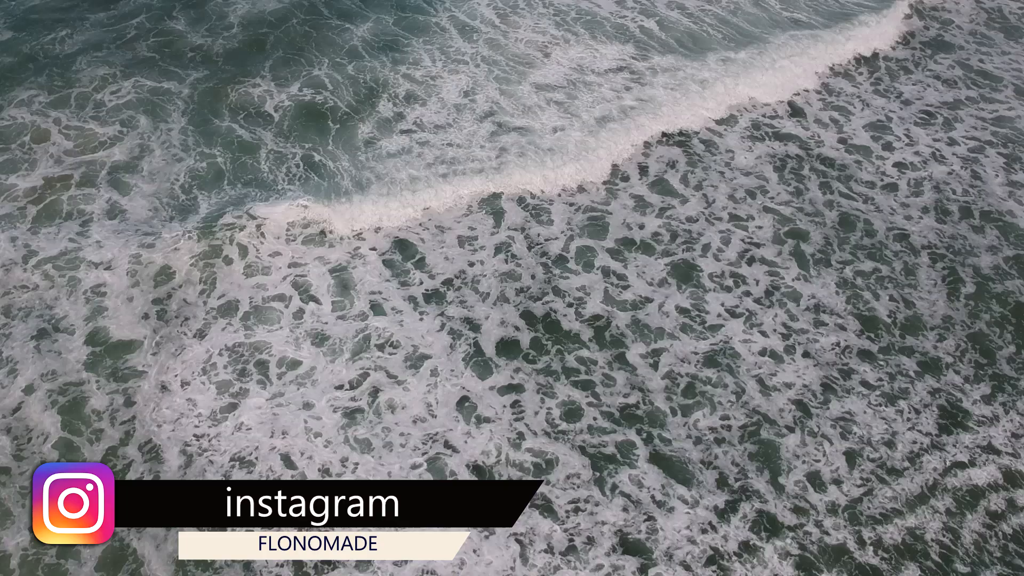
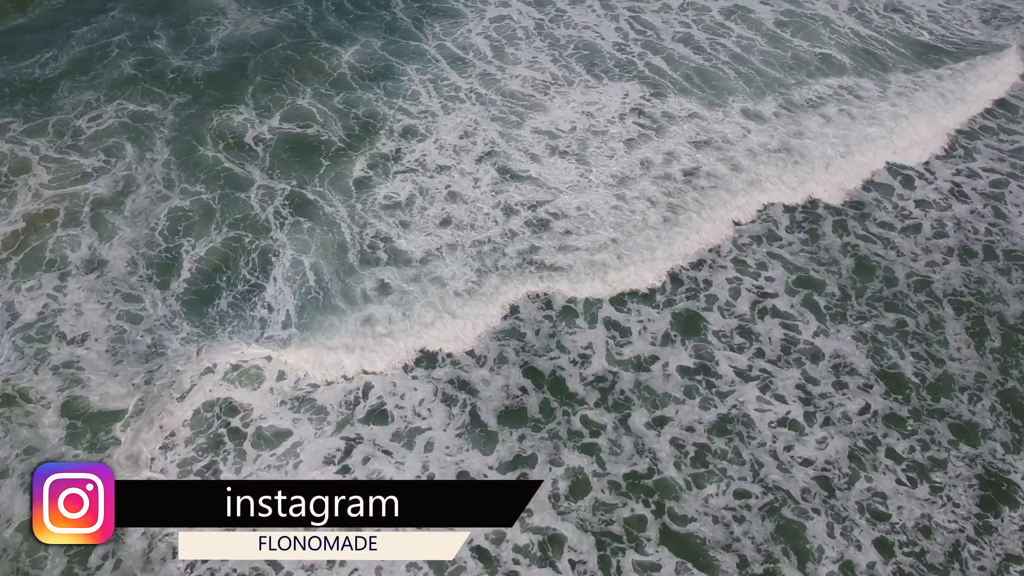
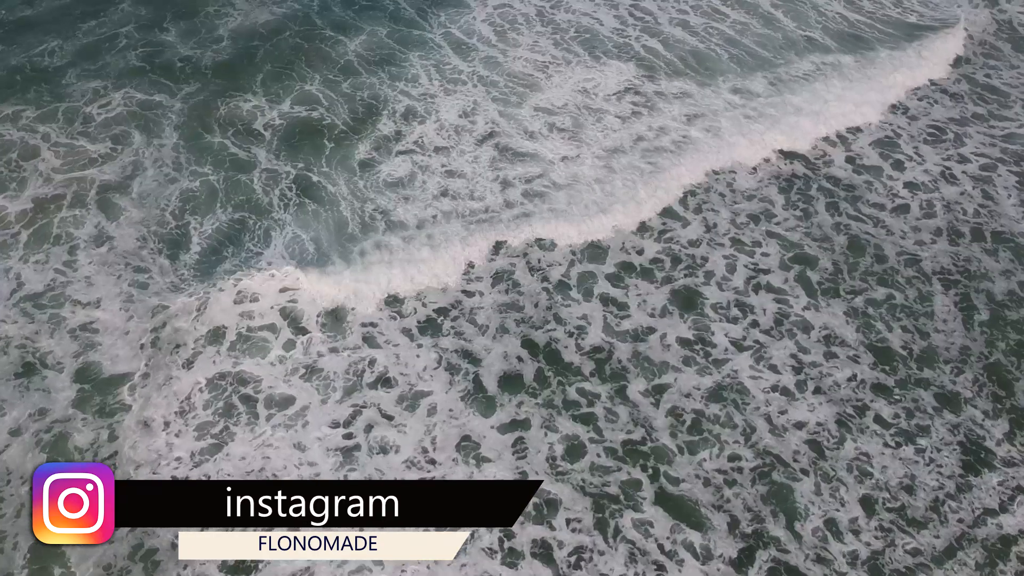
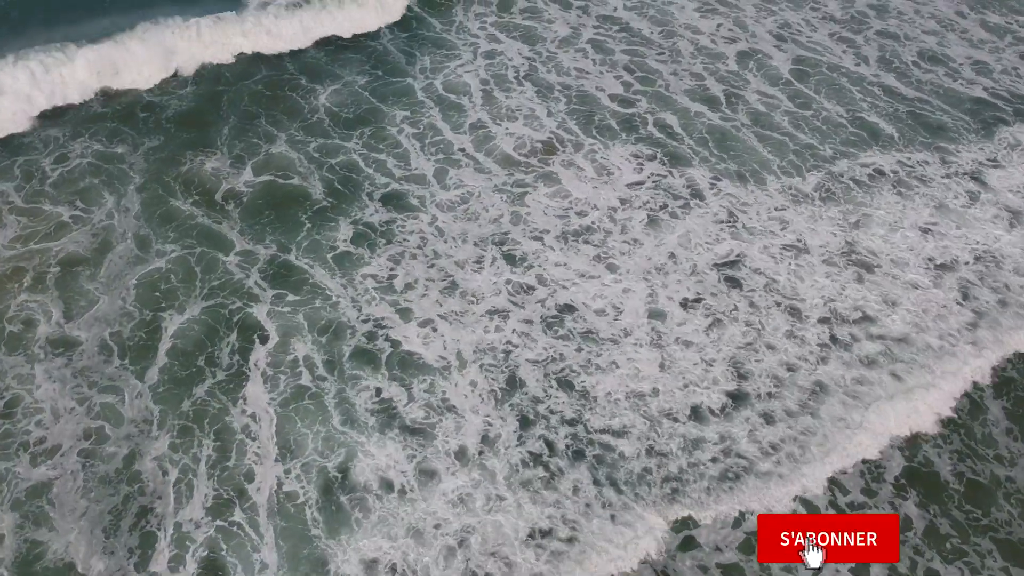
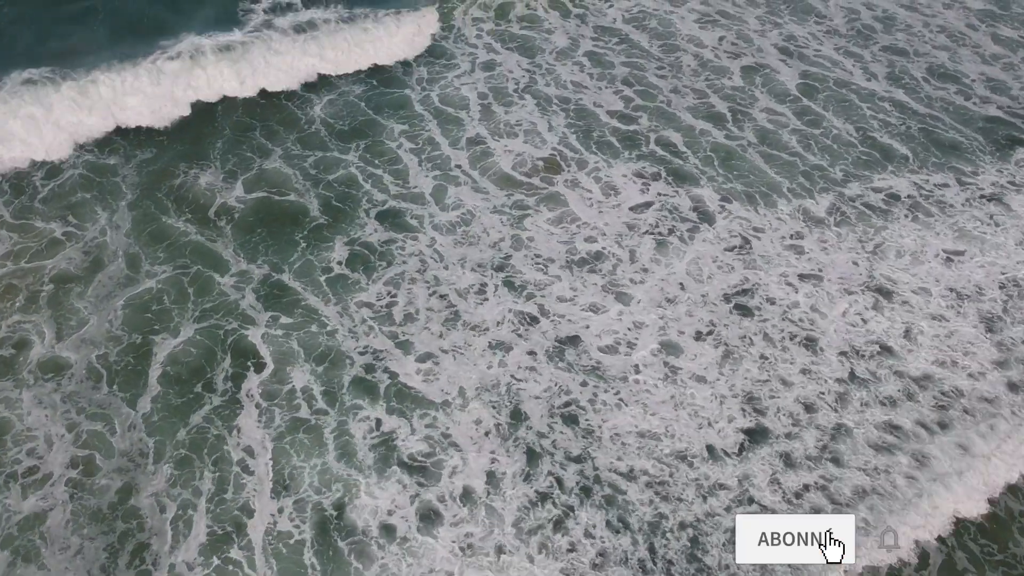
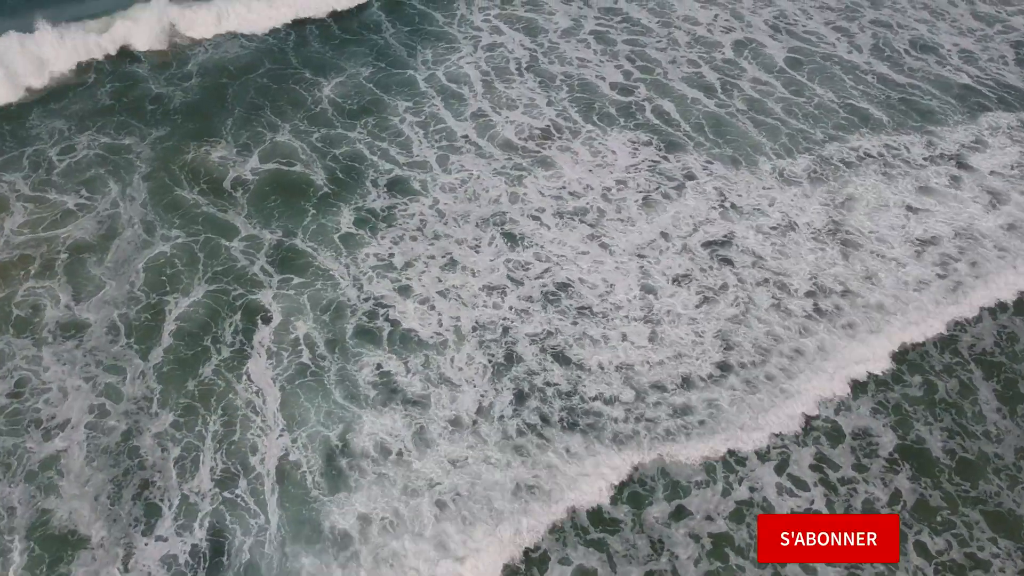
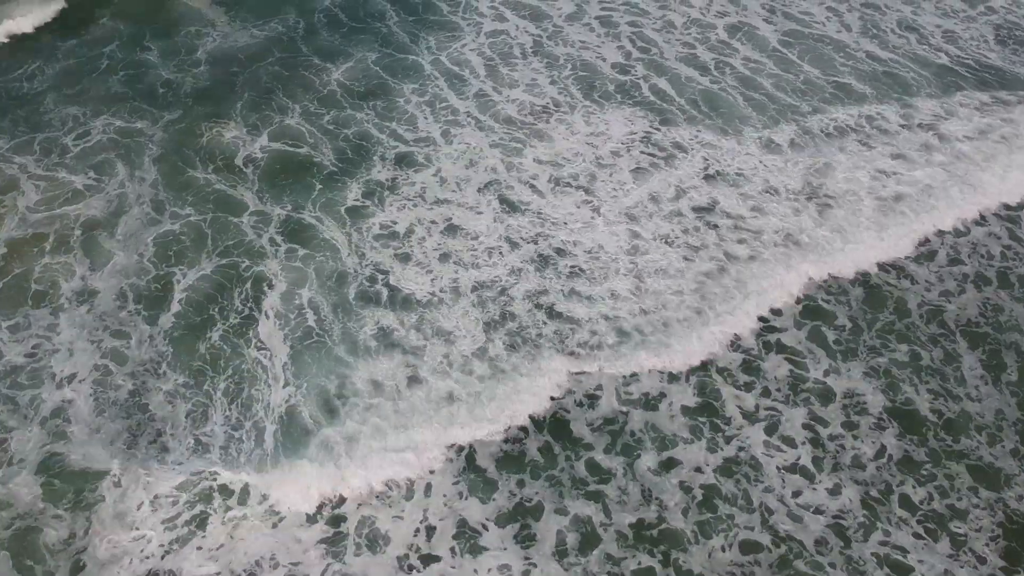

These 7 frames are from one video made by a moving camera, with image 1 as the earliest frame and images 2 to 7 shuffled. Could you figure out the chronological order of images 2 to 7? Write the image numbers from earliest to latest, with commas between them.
3, 2, 7, 6, 4, 5
